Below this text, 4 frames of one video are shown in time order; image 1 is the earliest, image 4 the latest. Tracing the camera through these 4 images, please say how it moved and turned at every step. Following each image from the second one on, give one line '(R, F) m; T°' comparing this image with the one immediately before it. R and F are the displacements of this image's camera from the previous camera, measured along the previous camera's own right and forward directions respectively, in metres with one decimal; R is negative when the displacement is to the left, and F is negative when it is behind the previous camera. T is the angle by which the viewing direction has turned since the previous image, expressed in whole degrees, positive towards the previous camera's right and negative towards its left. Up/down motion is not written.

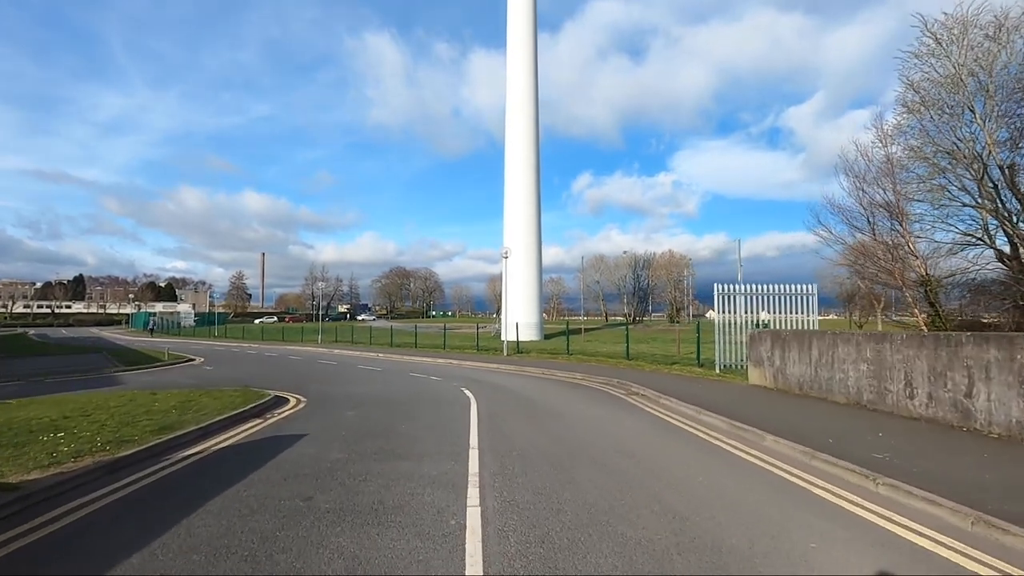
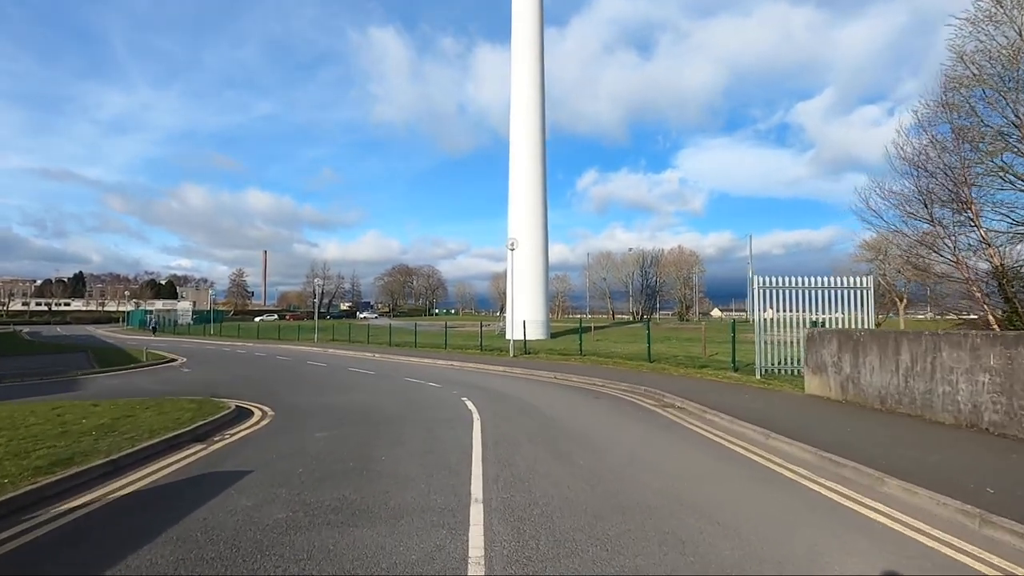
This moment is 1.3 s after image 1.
(-0.2, +2.6) m; 0°
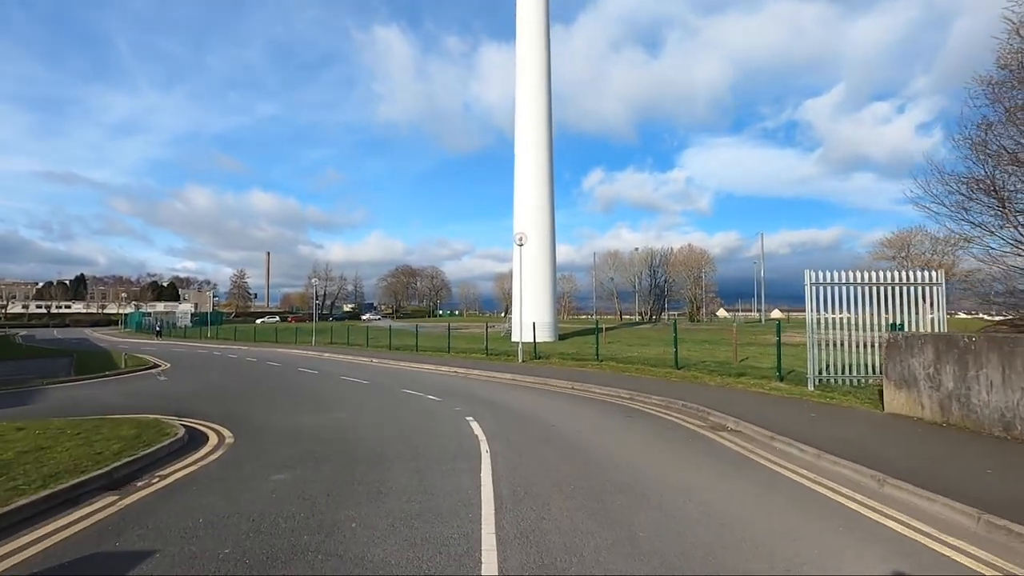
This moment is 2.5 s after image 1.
(-0.2, +2.4) m; 0°
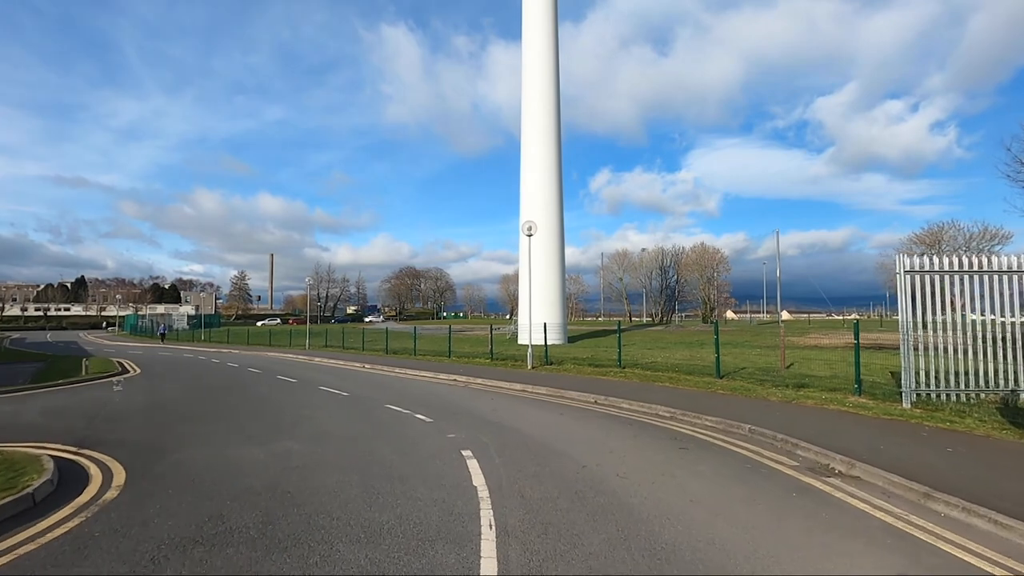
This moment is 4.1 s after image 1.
(-0.1, +3.2) m; -1°
